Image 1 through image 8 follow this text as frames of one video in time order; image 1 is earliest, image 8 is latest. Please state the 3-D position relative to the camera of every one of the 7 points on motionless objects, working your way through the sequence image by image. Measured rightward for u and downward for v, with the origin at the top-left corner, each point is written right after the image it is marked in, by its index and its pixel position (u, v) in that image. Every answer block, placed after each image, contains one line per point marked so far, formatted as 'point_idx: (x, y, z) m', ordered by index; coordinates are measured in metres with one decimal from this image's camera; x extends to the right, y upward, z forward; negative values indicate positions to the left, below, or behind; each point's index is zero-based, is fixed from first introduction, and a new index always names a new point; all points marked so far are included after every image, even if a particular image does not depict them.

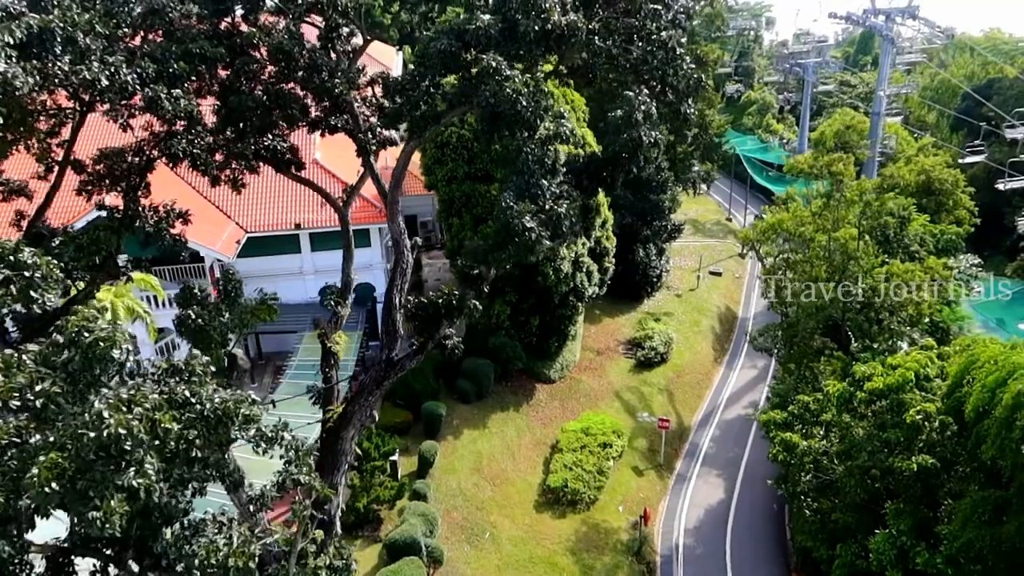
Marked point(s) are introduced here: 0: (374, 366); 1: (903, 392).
0: (-2.2, -1.3, +12.9) m
1: (+7.5, -2.0, +15.5) m
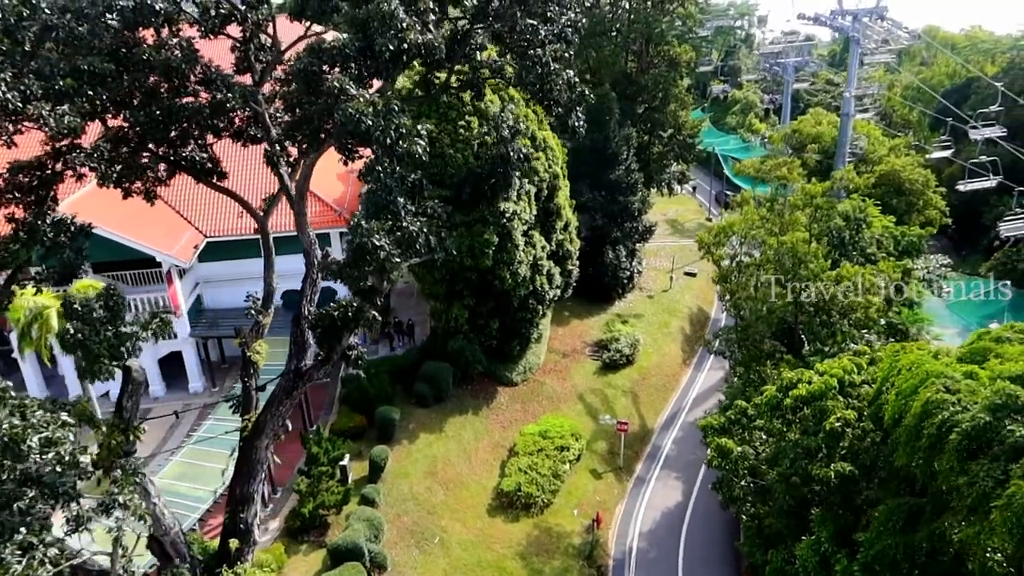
0: (-3.7, -1.4, +13.0) m
1: (+6.0, -2.2, +15.5) m
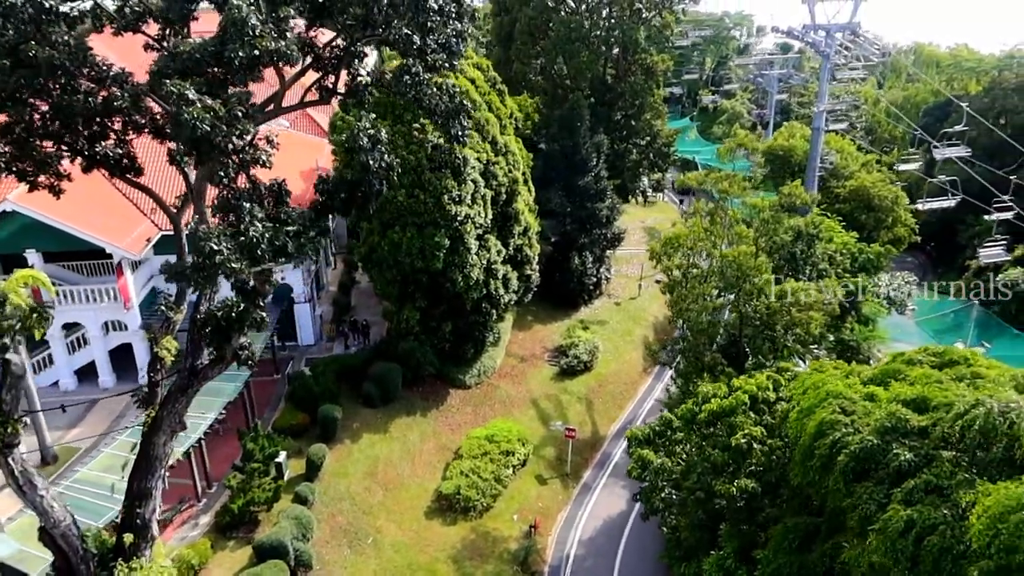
0: (-5.5, -1.4, +13.0) m
1: (+4.3, -2.5, +15.5) m
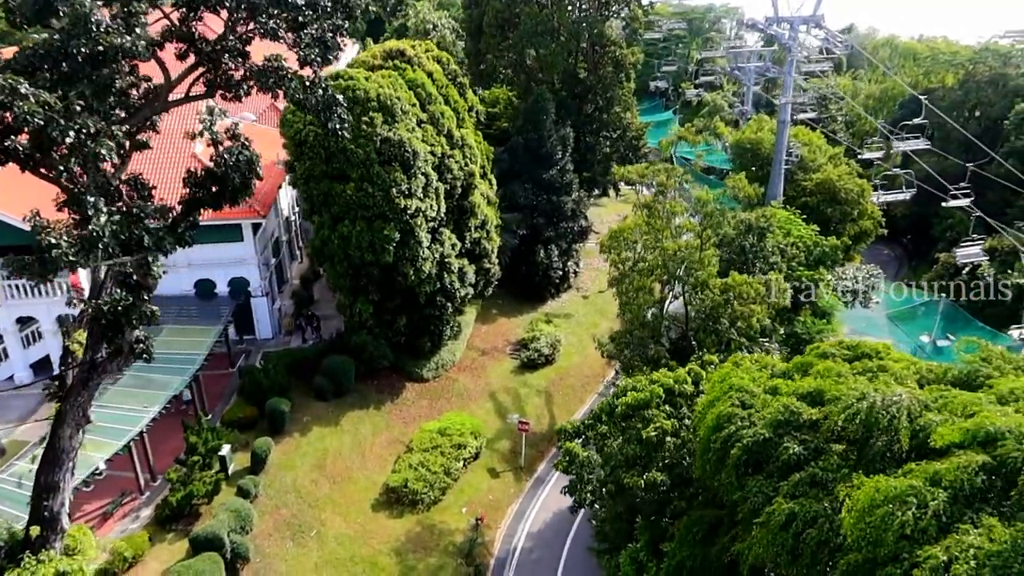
0: (-7.1, -1.3, +13.1) m
1: (+2.7, -2.3, +15.5) m
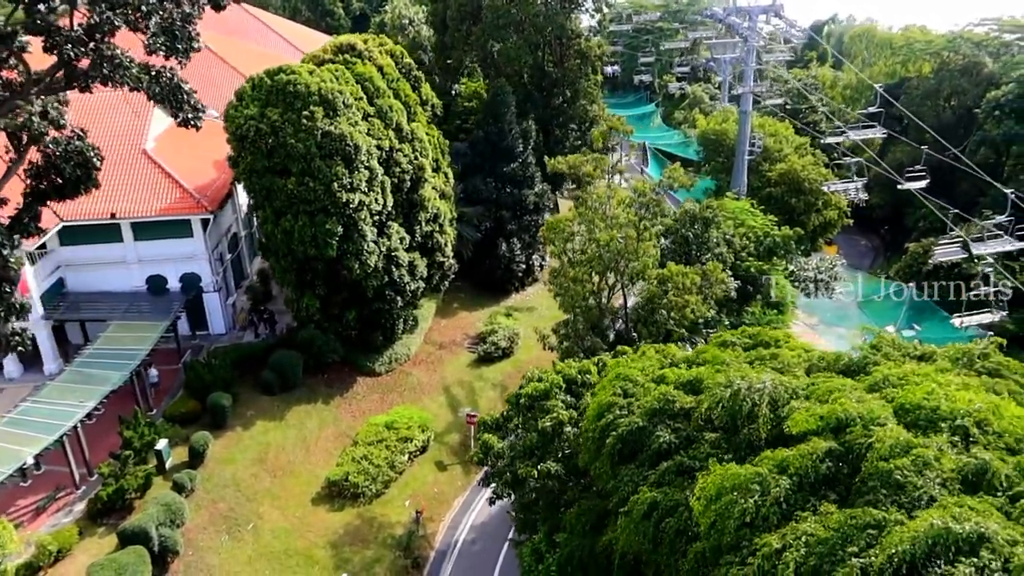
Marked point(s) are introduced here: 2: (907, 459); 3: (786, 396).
0: (-9.1, -1.2, +13.1) m
1: (+0.7, -2.1, +15.5) m
2: (+4.7, -2.0, +9.4) m
3: (+3.9, -1.6, +11.4) m
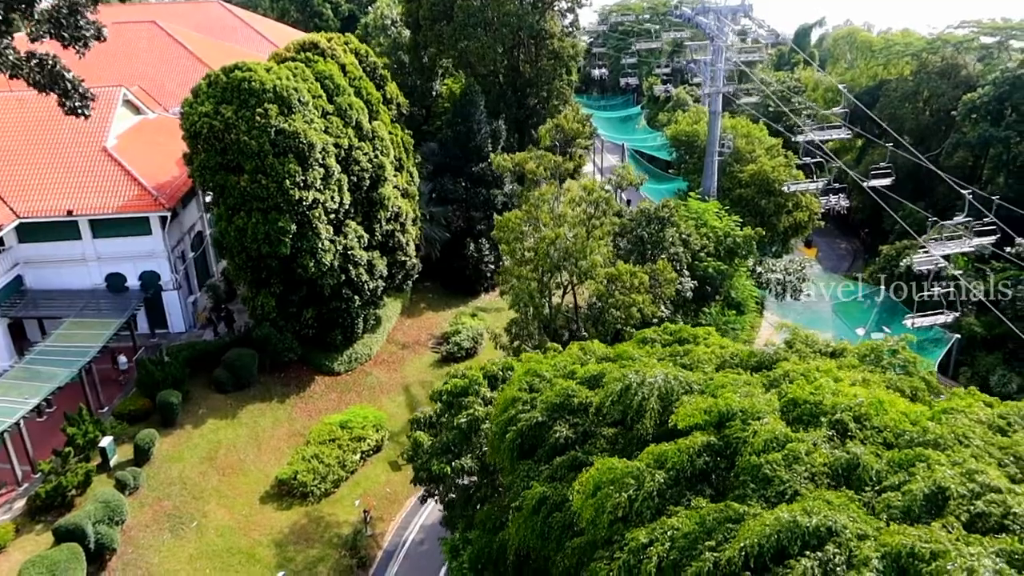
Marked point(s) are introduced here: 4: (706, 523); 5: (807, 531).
0: (-10.6, -1.1, +13.0) m
1: (-0.8, -2.1, +15.3) m
2: (+3.1, -1.9, +9.3) m
3: (+2.4, -1.5, +11.3) m
4: (+2.1, -2.6, +8.8) m
5: (+2.9, -2.4, +8.0) m
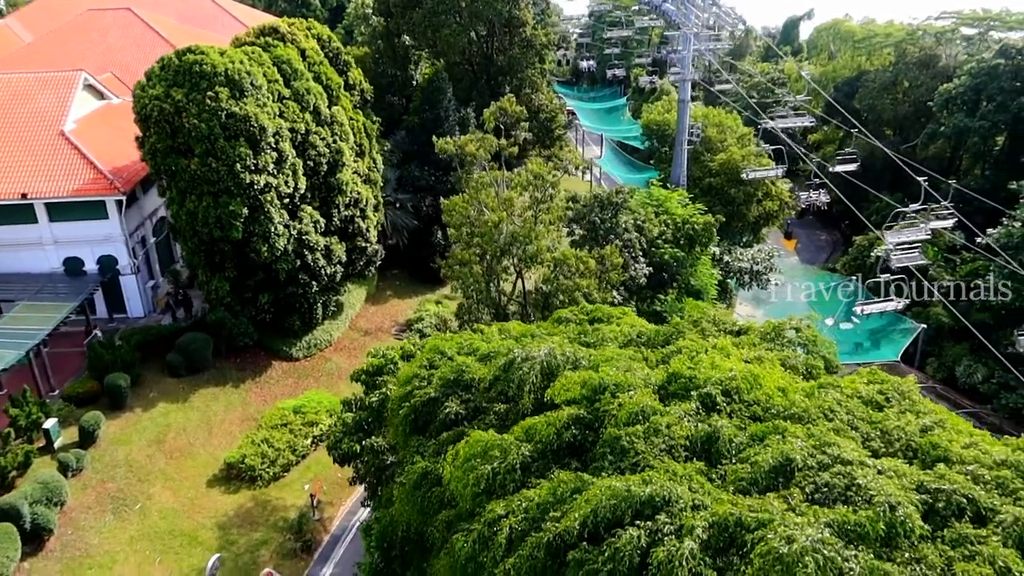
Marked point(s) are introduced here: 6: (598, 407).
0: (-12.2, -0.6, +13.0) m
1: (-2.4, -1.6, +15.2) m
2: (+1.5, -1.6, +9.2) m
3: (+0.7, -1.1, +11.1) m
4: (+0.5, -2.3, +8.7) m
5: (+1.3, -2.1, +7.8) m
6: (+1.1, -1.5, +9.8) m
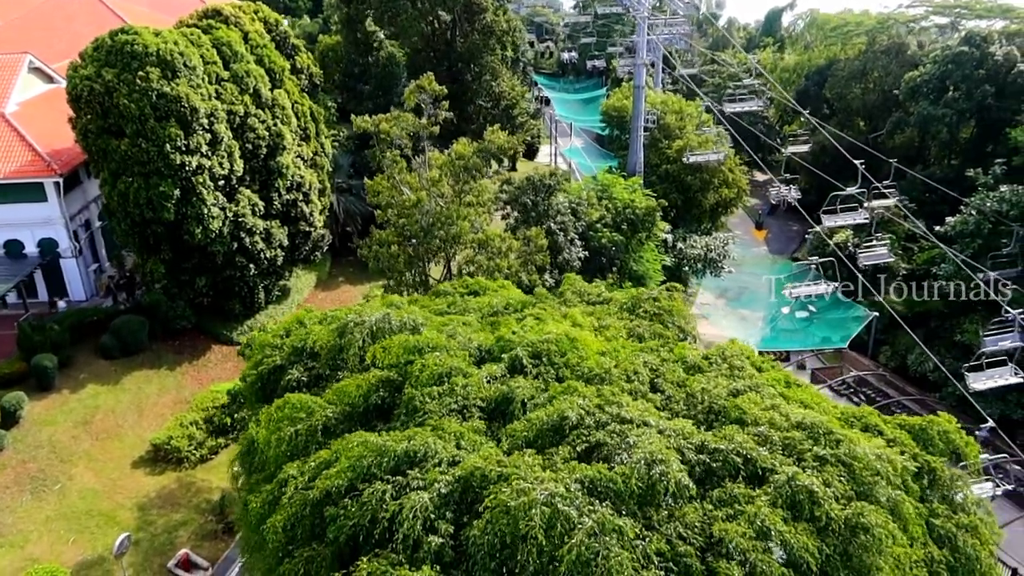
0: (-14.5, -0.1, +12.9) m
1: (-4.6, -1.1, +15.1) m
2: (-0.8, -1.1, +8.9) m
3: (-1.5, -0.6, +10.9) m
4: (-1.8, -1.8, +8.5) m
5: (-1.0, -1.6, +7.6) m
6: (-1.2, -1.0, +9.6) m
